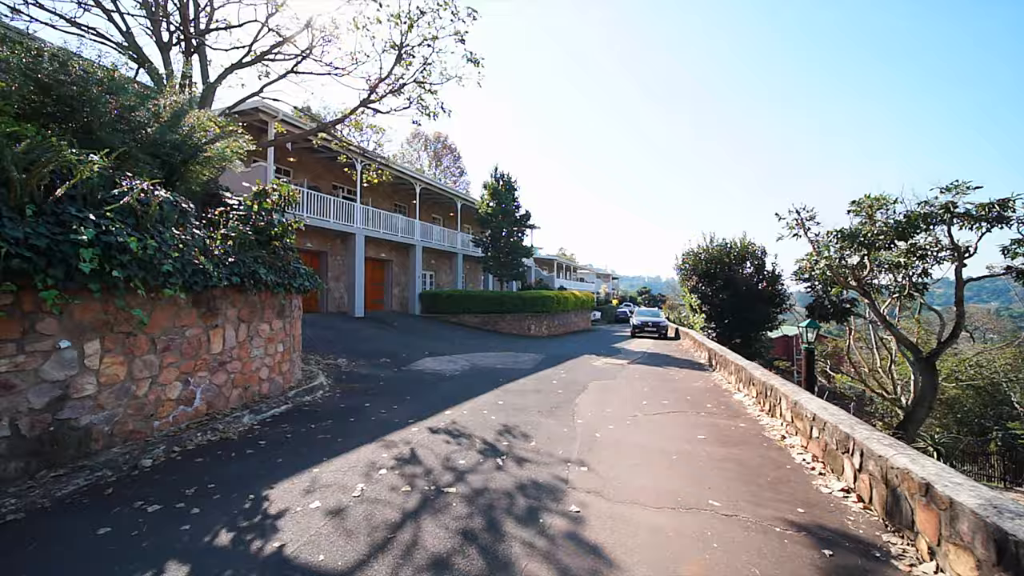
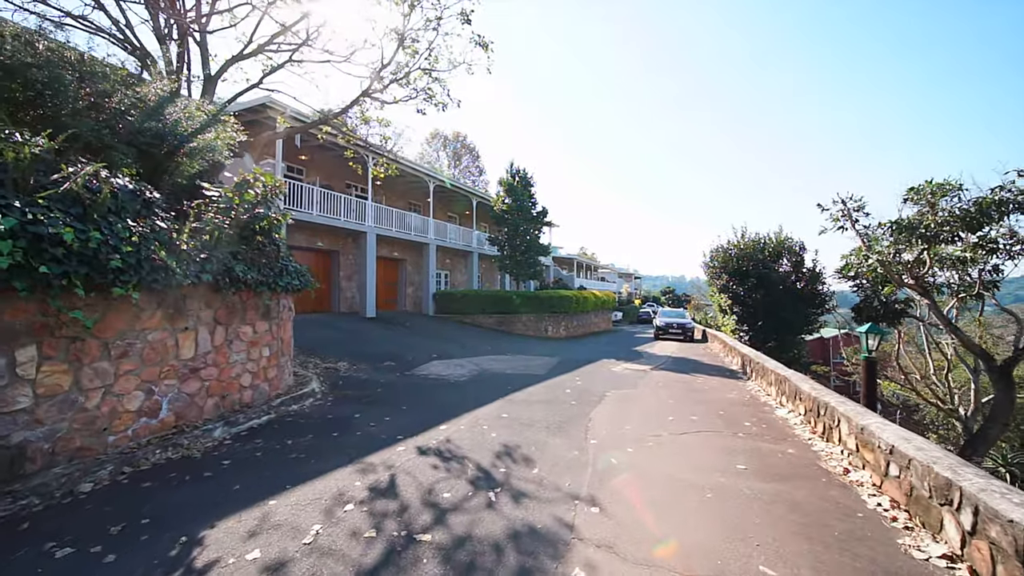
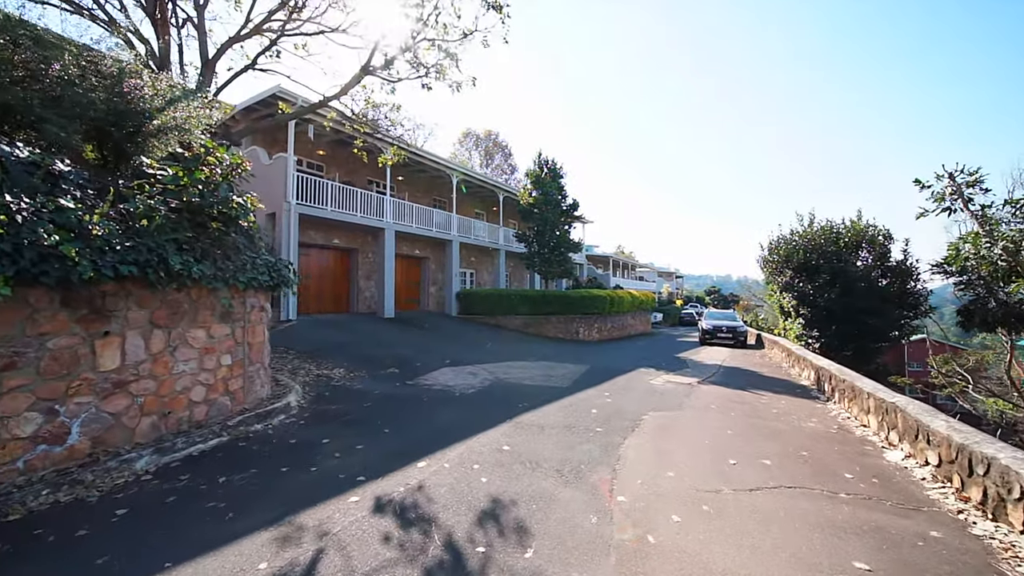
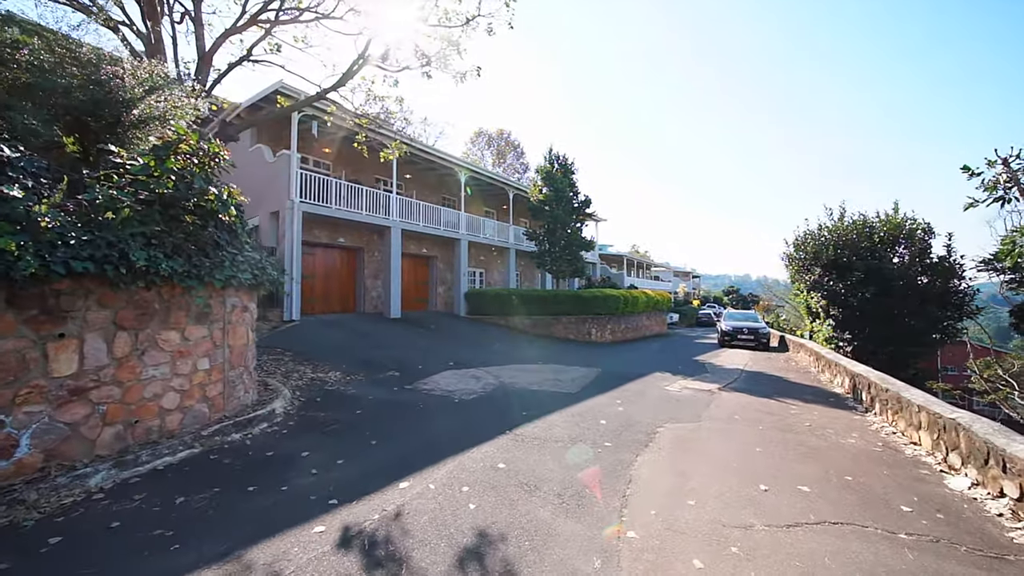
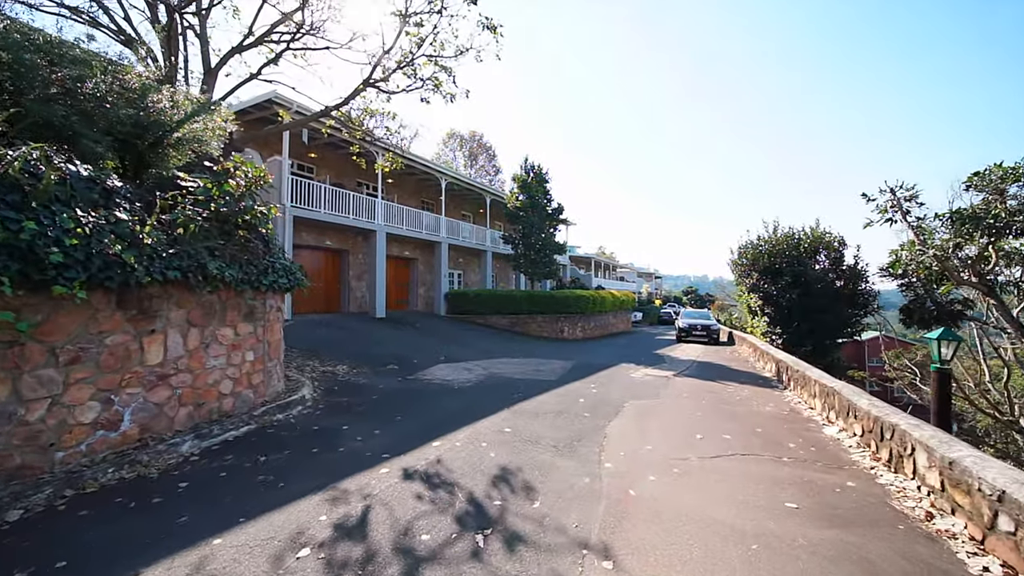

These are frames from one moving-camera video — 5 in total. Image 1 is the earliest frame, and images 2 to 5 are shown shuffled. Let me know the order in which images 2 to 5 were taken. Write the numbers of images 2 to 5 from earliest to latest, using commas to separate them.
2, 5, 3, 4
